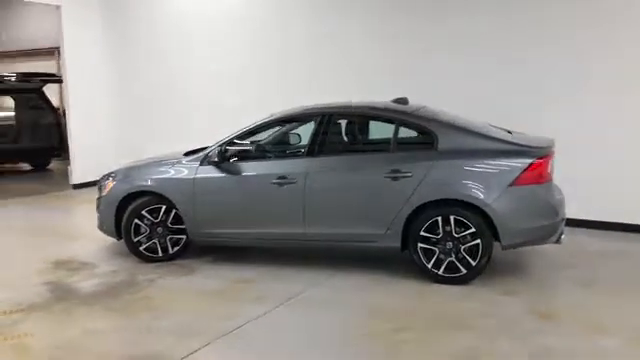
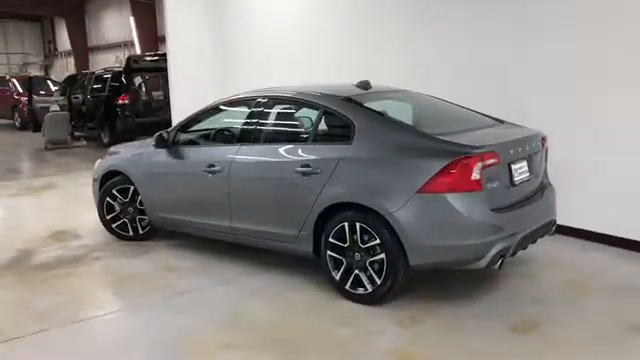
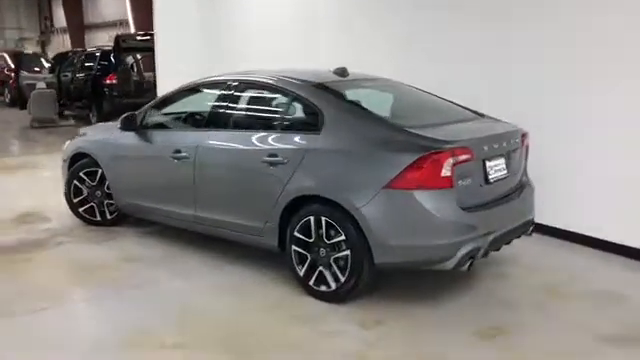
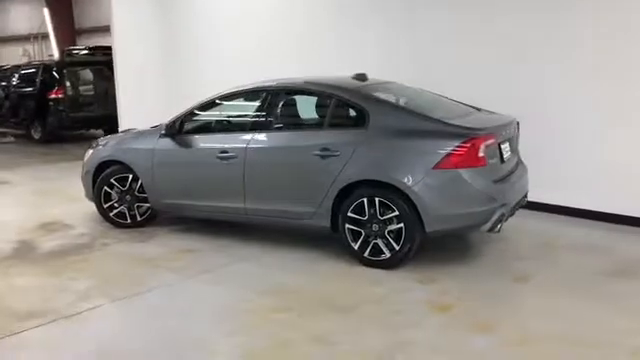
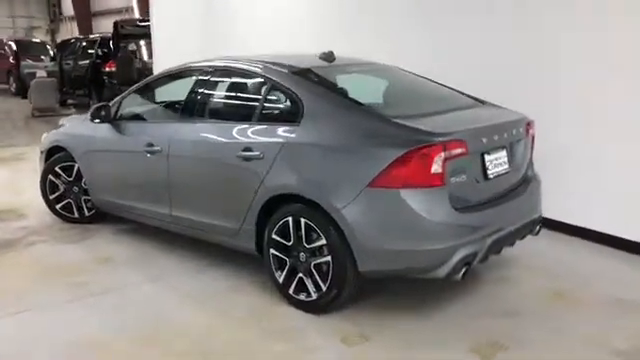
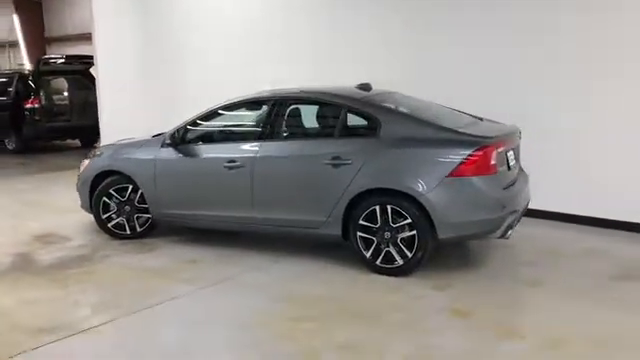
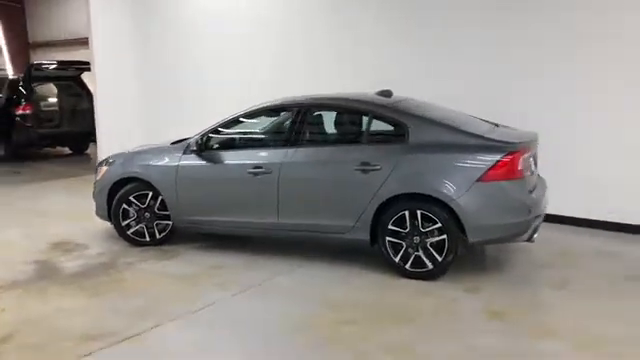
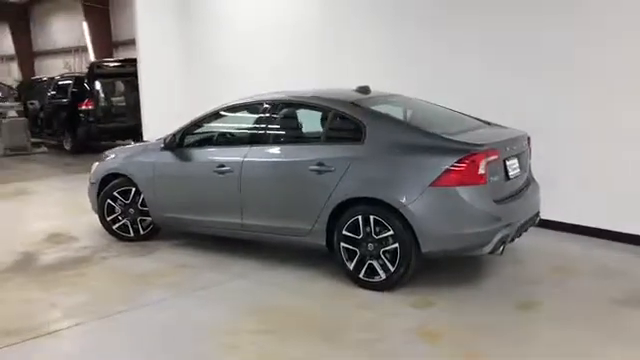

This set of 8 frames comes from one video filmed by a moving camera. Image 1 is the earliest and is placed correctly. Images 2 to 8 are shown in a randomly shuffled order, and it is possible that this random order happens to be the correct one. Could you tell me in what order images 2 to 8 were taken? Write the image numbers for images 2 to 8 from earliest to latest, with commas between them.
7, 6, 4, 8, 2, 3, 5
